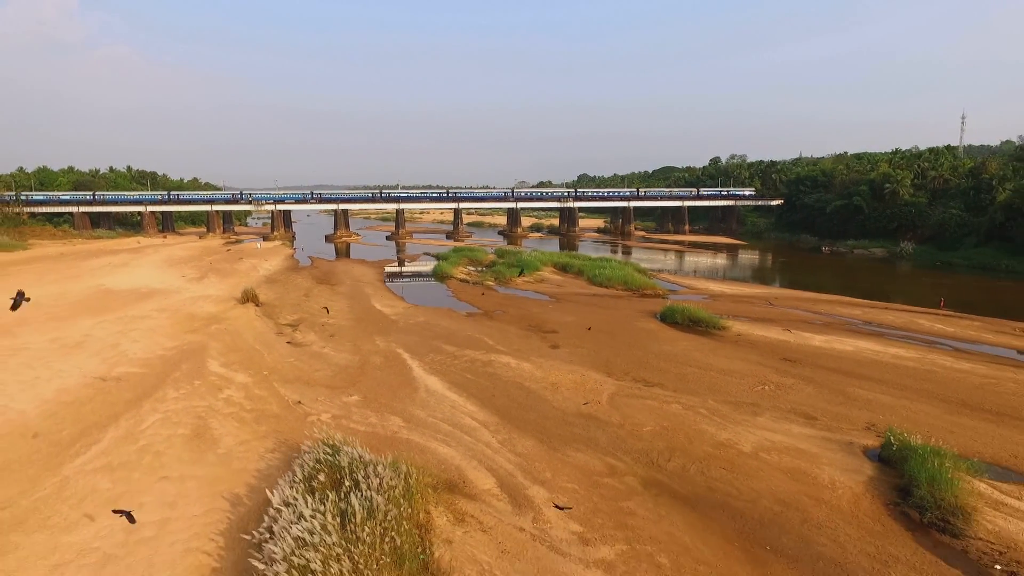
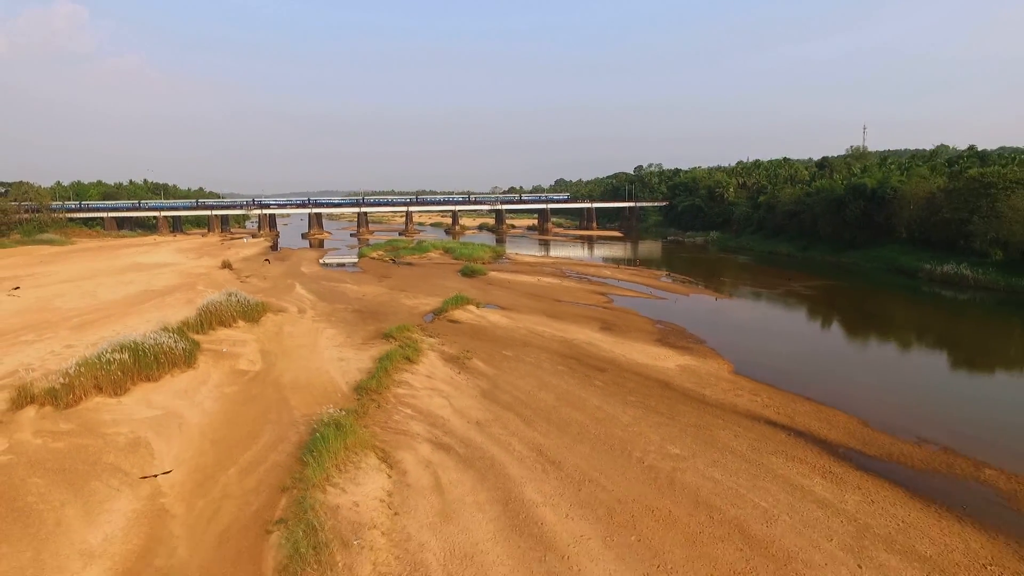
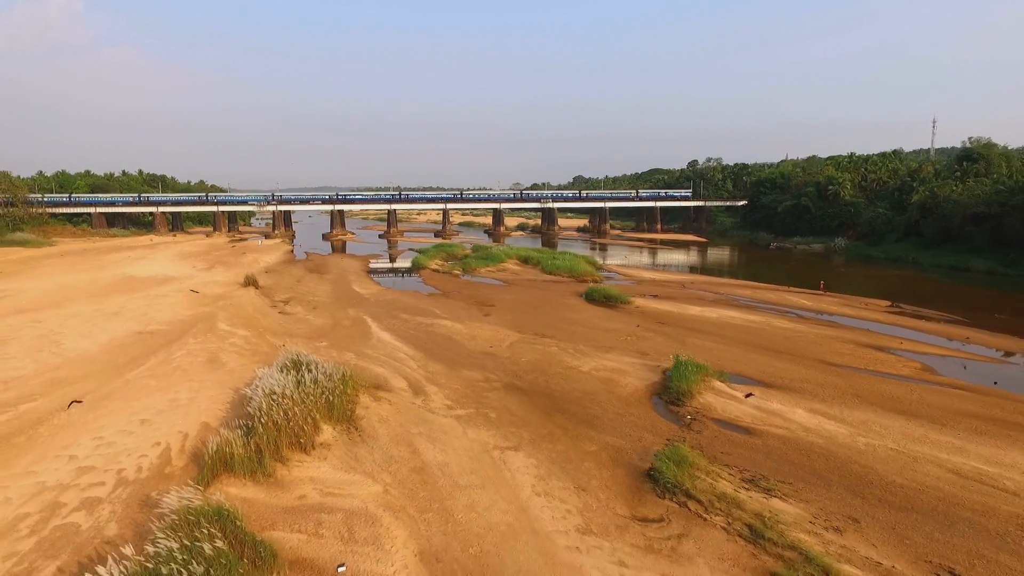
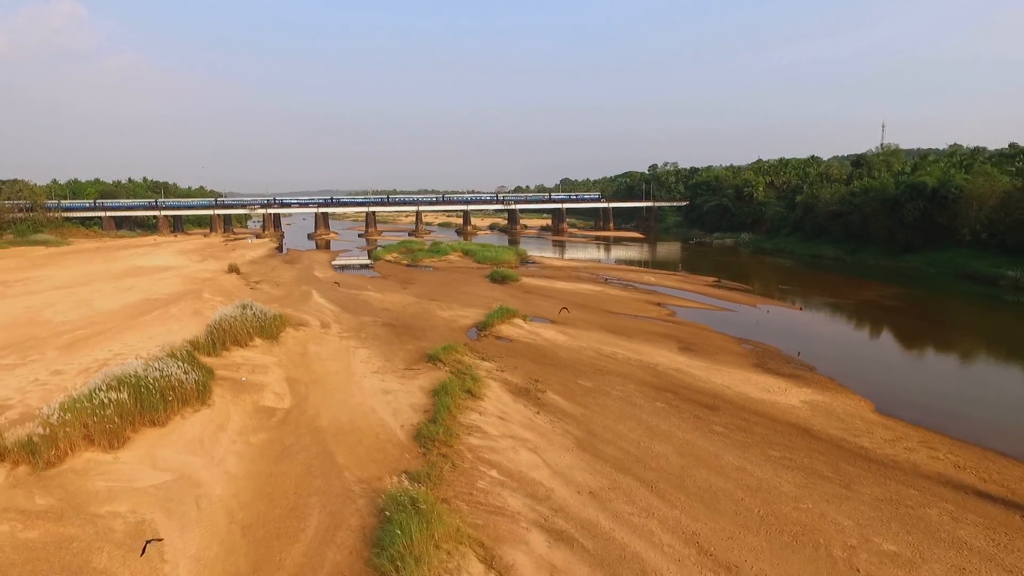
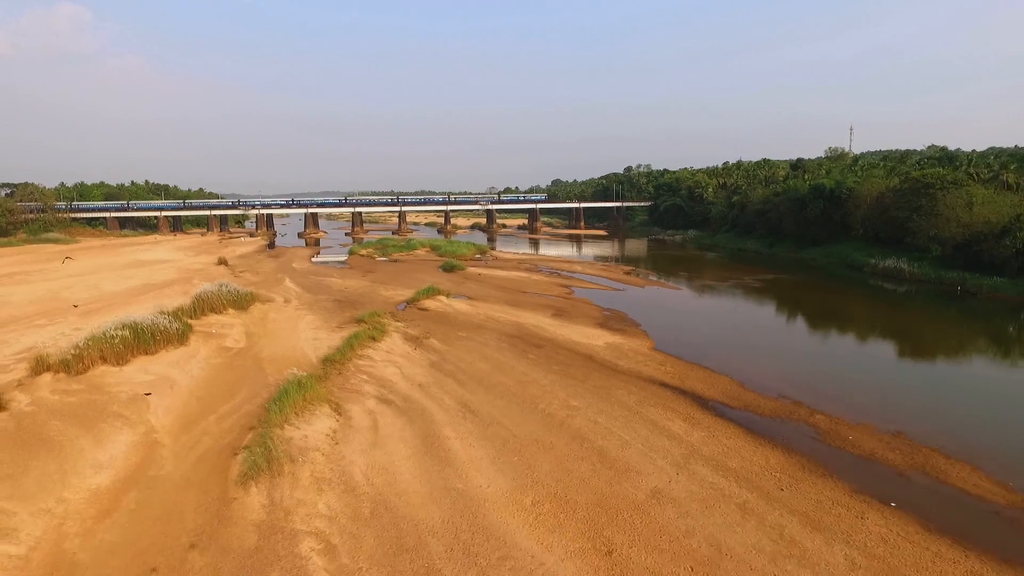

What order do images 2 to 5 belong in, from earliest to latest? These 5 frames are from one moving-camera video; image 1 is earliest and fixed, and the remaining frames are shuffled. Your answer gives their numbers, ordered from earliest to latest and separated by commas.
3, 4, 2, 5
